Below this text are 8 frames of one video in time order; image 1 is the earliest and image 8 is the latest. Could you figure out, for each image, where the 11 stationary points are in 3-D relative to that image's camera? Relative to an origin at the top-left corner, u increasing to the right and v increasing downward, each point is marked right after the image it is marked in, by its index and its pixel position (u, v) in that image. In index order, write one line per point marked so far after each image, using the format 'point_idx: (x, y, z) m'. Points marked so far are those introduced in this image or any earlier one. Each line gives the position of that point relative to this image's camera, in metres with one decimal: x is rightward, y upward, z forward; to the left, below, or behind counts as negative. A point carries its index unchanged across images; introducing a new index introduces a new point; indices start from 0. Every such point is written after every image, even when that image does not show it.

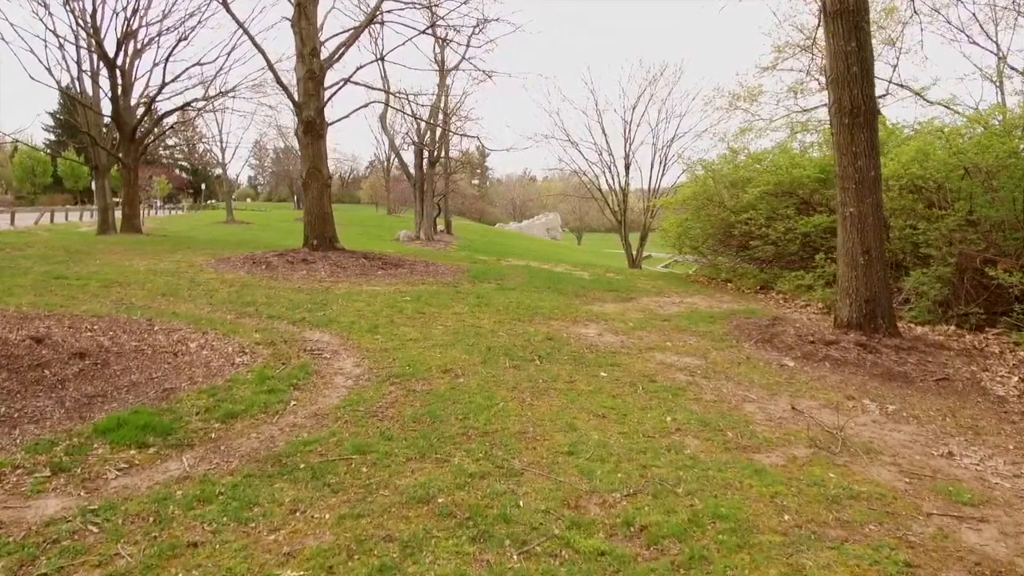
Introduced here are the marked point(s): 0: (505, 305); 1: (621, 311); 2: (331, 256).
0: (-0.1, -0.2, +9.6) m
1: (+1.5, -0.3, +10.2) m
2: (-3.2, +0.6, +13.2) m
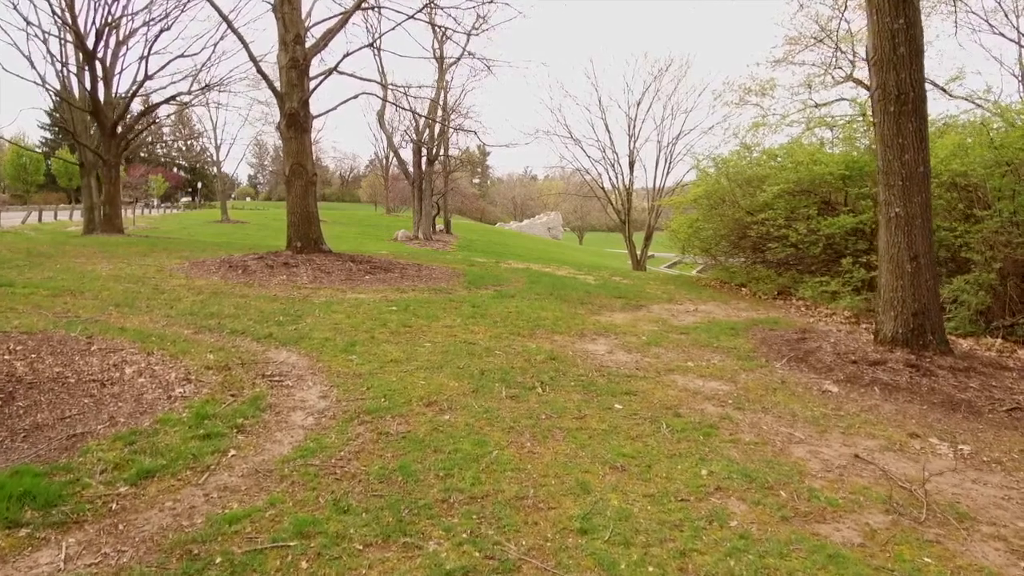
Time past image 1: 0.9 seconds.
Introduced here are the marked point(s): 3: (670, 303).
0: (-0.1, -0.3, +8.6) m
1: (+1.5, -0.4, +9.1) m
2: (-3.3, +0.5, +12.2) m
3: (+2.5, -0.2, +11.5) m
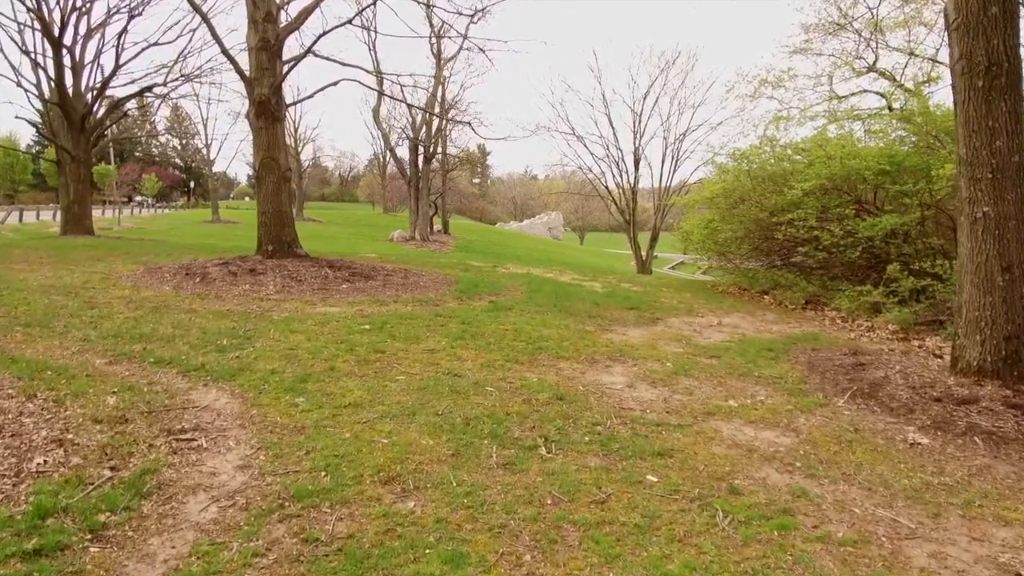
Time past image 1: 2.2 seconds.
0: (-0.1, -0.5, +7.2) m
1: (+1.5, -0.6, +7.7) m
2: (-3.3, +0.3, +10.7) m
3: (+2.4, -0.4, +10.0) m
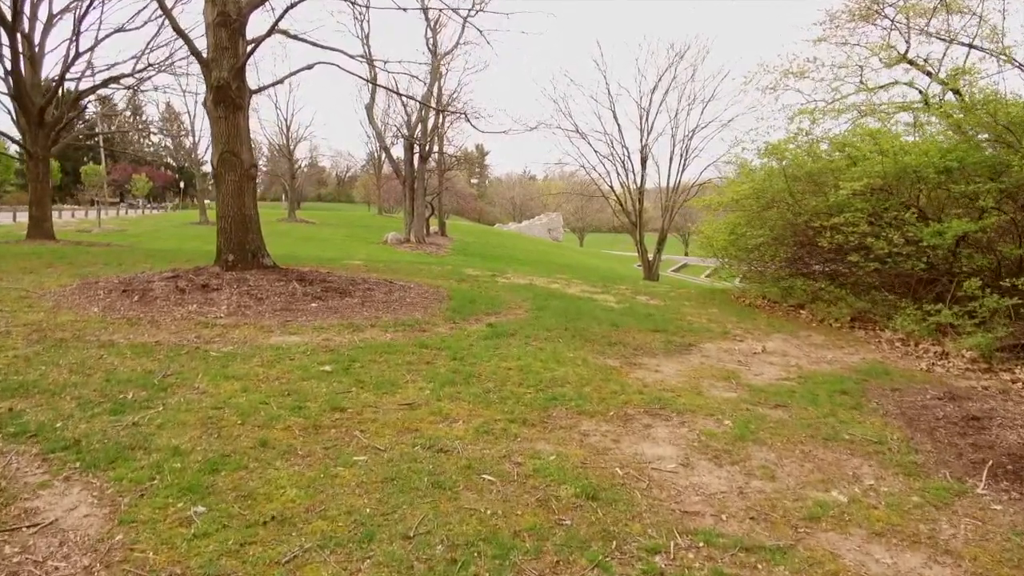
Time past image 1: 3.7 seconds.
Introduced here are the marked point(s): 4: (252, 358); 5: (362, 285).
0: (-0.1, -0.7, +5.5) m
1: (+1.5, -0.8, +6.1) m
2: (-3.3, +0.1, +9.1) m
3: (+2.5, -0.6, +8.4) m
4: (-2.0, -0.5, +5.8) m
5: (-2.0, 0.0, +9.8) m
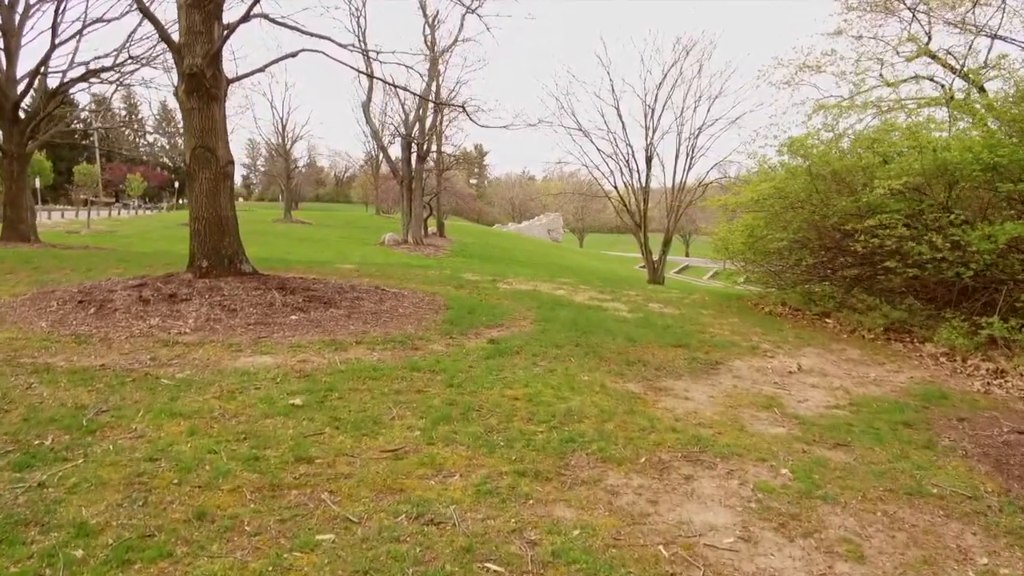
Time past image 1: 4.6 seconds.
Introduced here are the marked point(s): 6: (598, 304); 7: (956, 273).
0: (-0.1, -0.8, +4.6) m
1: (+1.6, -0.9, +5.2) m
2: (-3.2, 0.0, +8.2) m
3: (+2.5, -0.7, +7.5) m
4: (-2.0, -0.6, +4.9) m
5: (-1.9, -0.1, +8.9) m
6: (+1.2, -0.2, +10.5) m
7: (+5.5, +0.2, +9.0) m
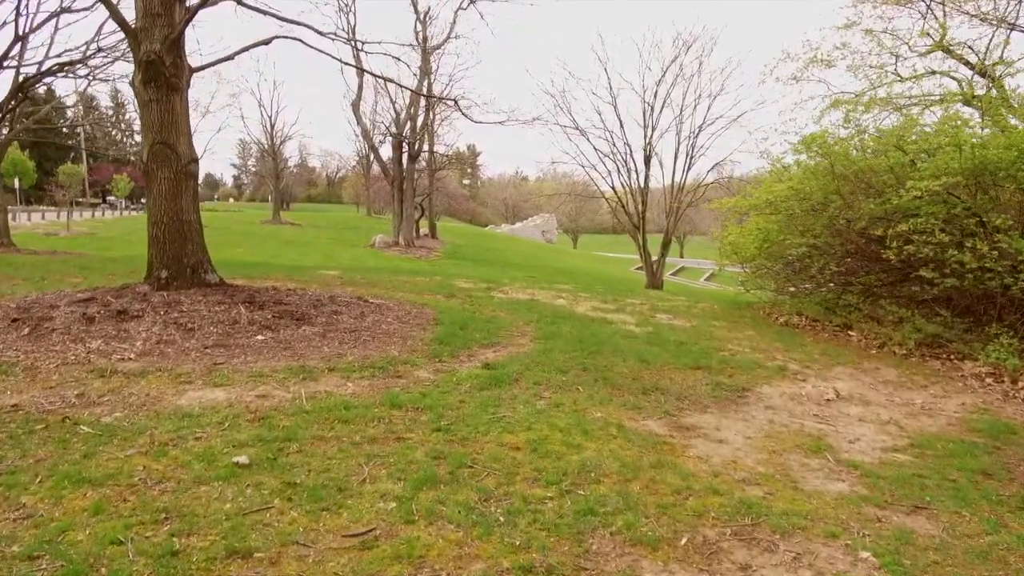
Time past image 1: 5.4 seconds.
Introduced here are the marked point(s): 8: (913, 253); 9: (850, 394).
0: (0.0, -0.9, +3.7) m
1: (+1.6, -1.0, +4.3) m
2: (-3.2, -0.1, +7.2) m
3: (+2.5, -0.8, +6.6) m
4: (-2.0, -0.8, +3.9) m
5: (-2.0, -0.2, +7.9) m
6: (+1.2, -0.4, +9.6) m
7: (+5.4, +0.1, +8.2) m
8: (+4.8, +0.4, +8.9) m
9: (+3.0, -0.9, +6.5) m
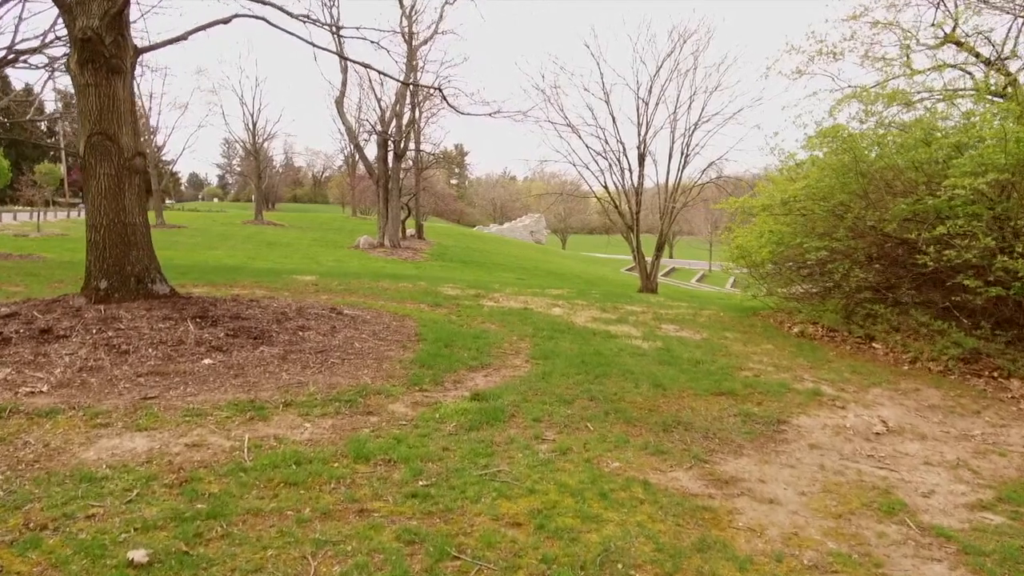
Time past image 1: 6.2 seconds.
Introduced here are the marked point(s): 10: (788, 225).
0: (0.0, -1.0, +2.8) m
1: (+1.5, -1.1, +3.4) m
2: (-3.3, -0.2, +6.2) m
3: (+2.4, -0.9, +5.7) m
4: (-2.0, -0.9, +2.9) m
5: (-2.1, -0.3, +6.9) m
6: (+1.1, -0.5, +8.6) m
7: (+5.4, 0.0, +7.3) m
8: (+4.8, +0.3, +8.0) m
9: (+2.9, -1.0, +5.5) m
10: (+3.8, +0.9, +10.2) m
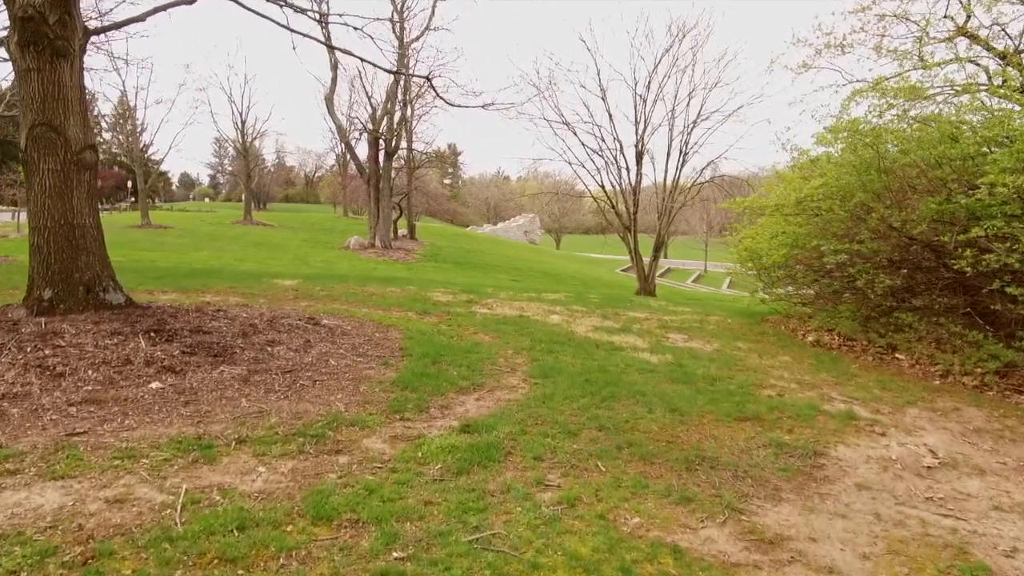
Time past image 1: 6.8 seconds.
0: (0.0, -1.1, +2.1) m
1: (+1.5, -1.2, +2.7) m
2: (-3.3, -0.3, +5.5) m
3: (+2.4, -1.0, +5.0) m
4: (-2.0, -1.0, +2.2) m
5: (-2.1, -0.4, +6.2) m
6: (+1.0, -0.6, +7.9) m
7: (+5.3, -0.1, +6.6) m
8: (+4.7, +0.3, +7.3) m
9: (+2.9, -1.1, +4.9) m
10: (+3.7, +0.8, +9.5) m
